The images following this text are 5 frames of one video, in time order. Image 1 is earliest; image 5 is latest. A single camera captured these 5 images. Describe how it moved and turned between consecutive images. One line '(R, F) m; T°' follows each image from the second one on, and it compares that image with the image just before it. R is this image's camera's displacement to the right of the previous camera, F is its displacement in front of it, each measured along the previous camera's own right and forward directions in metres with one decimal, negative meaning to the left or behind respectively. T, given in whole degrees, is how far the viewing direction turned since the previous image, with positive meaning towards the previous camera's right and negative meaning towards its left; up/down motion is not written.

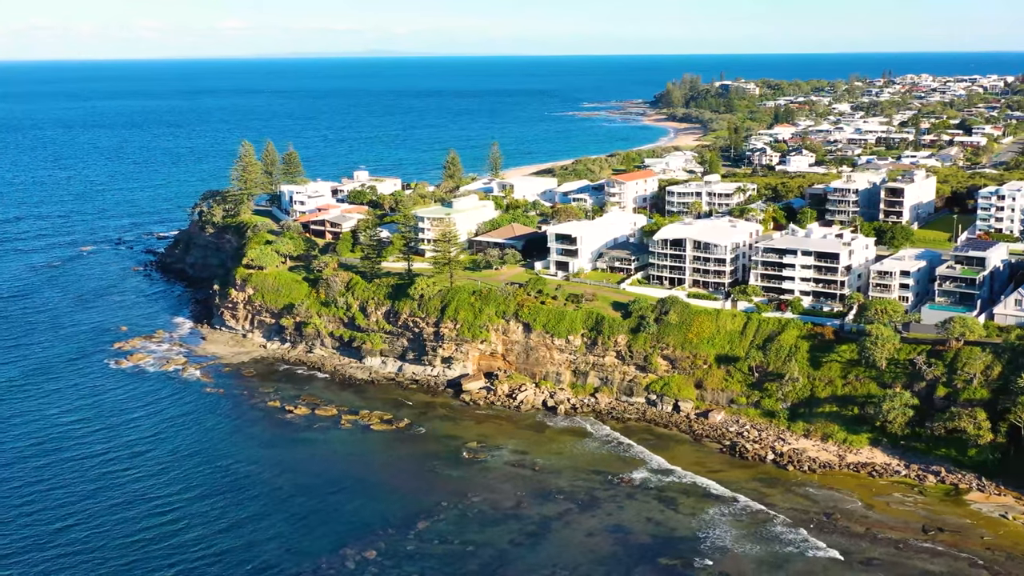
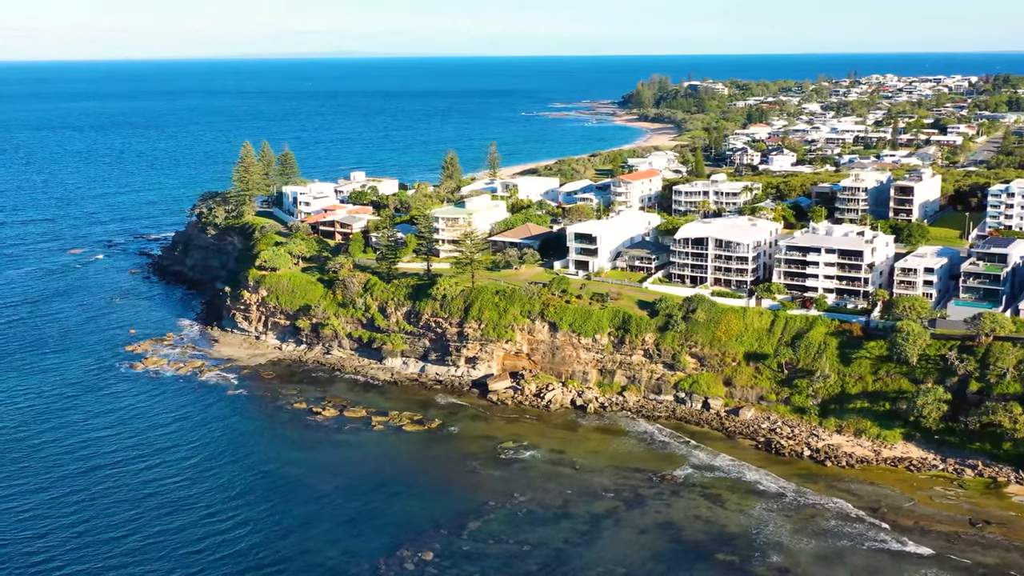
(-2.7, 0.0) m; +1°
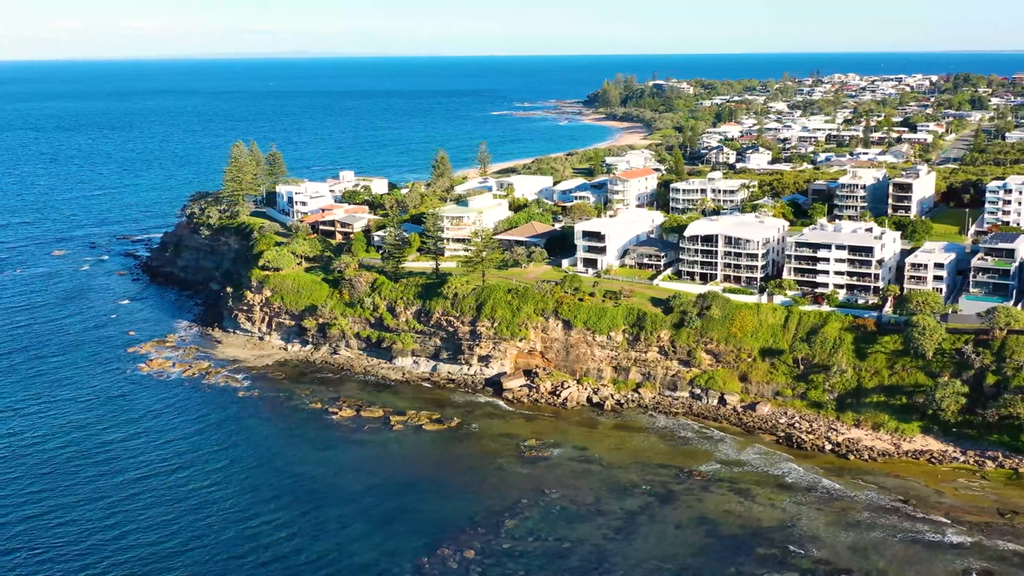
(-2.3, 0.0) m; +2°
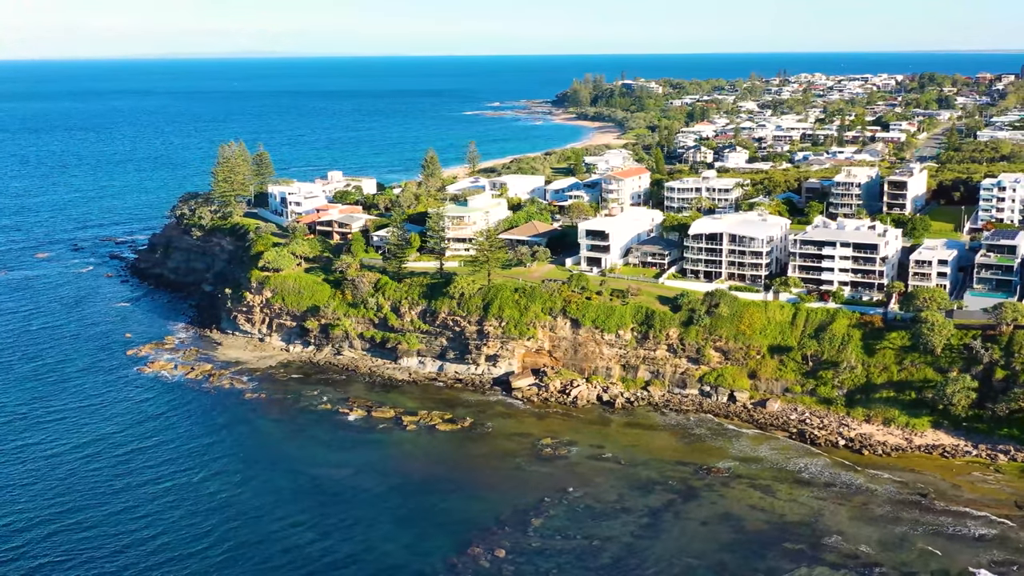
(-1.8, 0.0) m; +2°
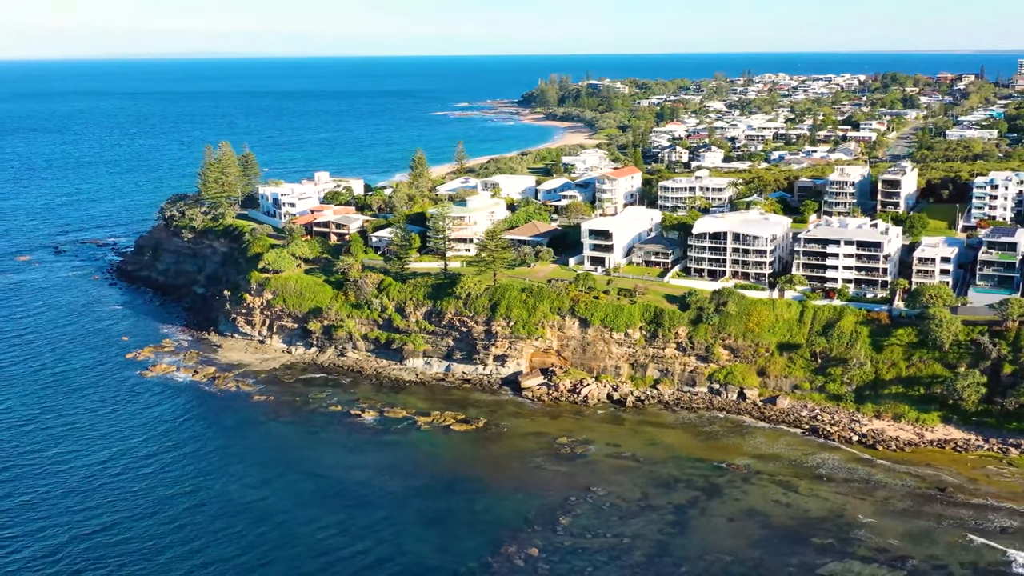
(-2.0, 0.0) m; +2°
